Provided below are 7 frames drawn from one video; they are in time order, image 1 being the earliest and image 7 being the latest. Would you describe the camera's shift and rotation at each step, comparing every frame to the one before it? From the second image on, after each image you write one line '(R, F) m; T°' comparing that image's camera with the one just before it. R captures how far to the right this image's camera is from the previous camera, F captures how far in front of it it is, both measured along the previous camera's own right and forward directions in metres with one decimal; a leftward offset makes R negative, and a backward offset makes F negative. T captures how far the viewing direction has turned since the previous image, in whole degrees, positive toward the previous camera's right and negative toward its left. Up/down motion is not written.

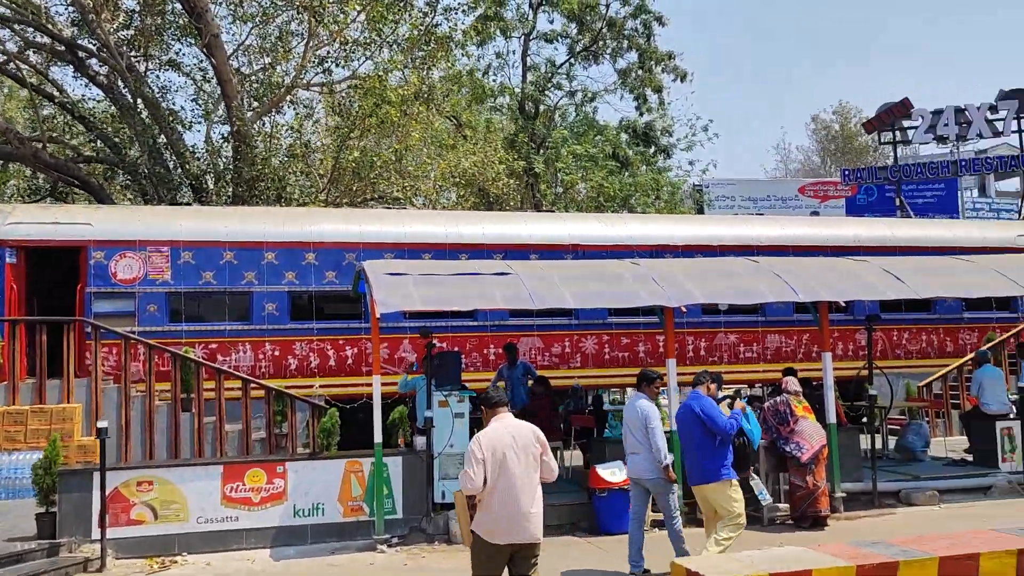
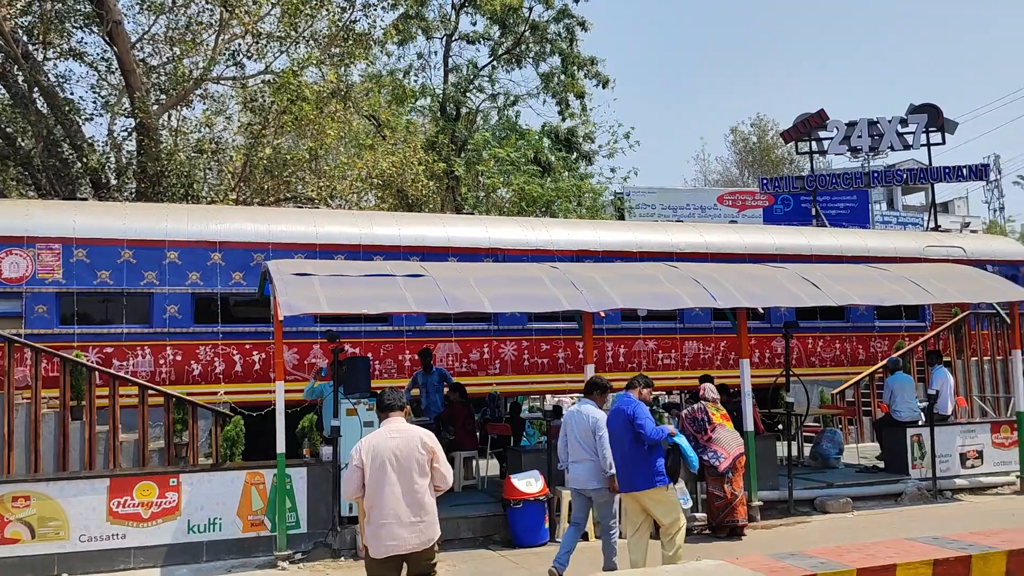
(+0.1, +0.3) m; +5°
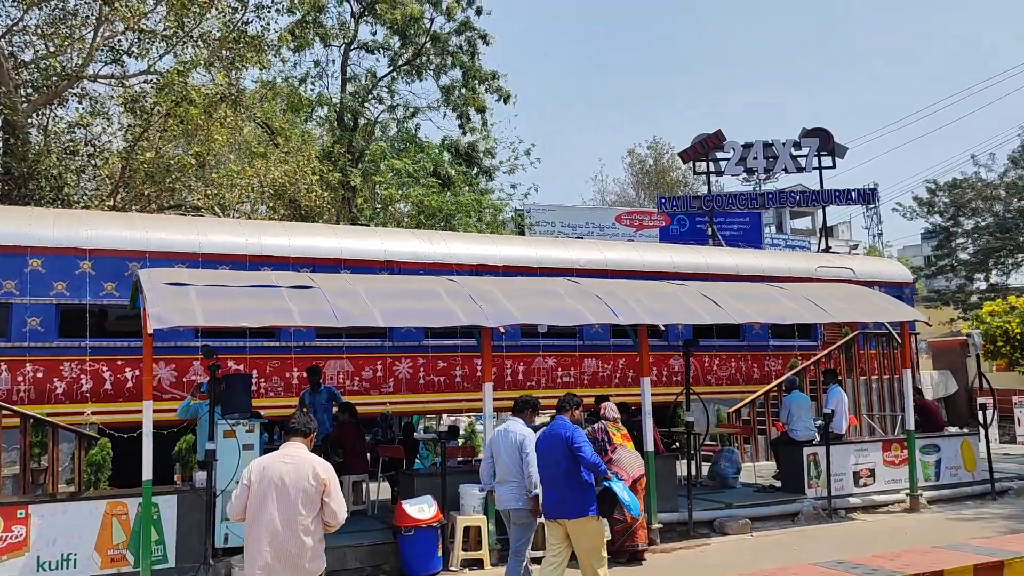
(0.0, +0.4) m; +6°
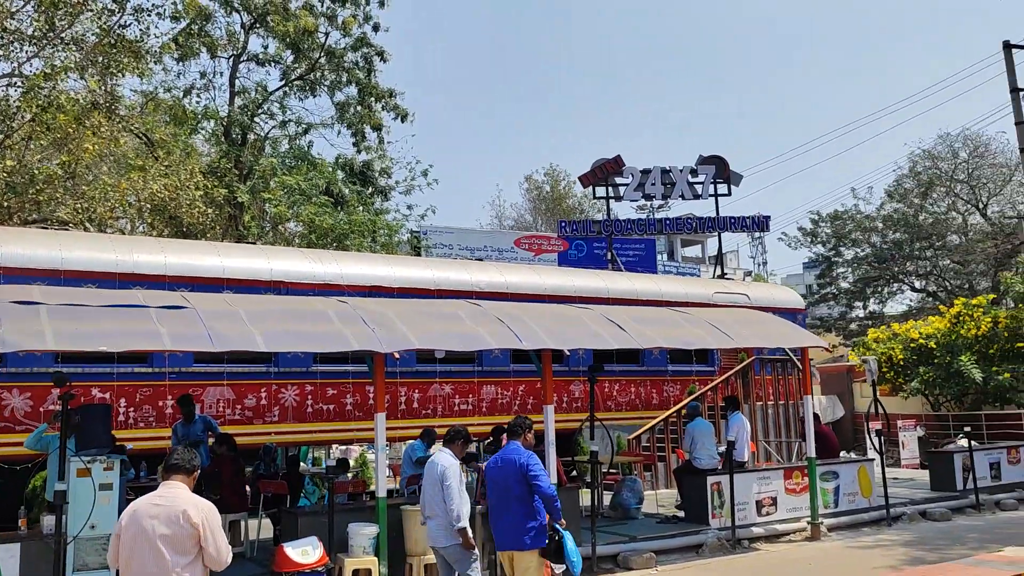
(0.0, +0.5) m; +7°
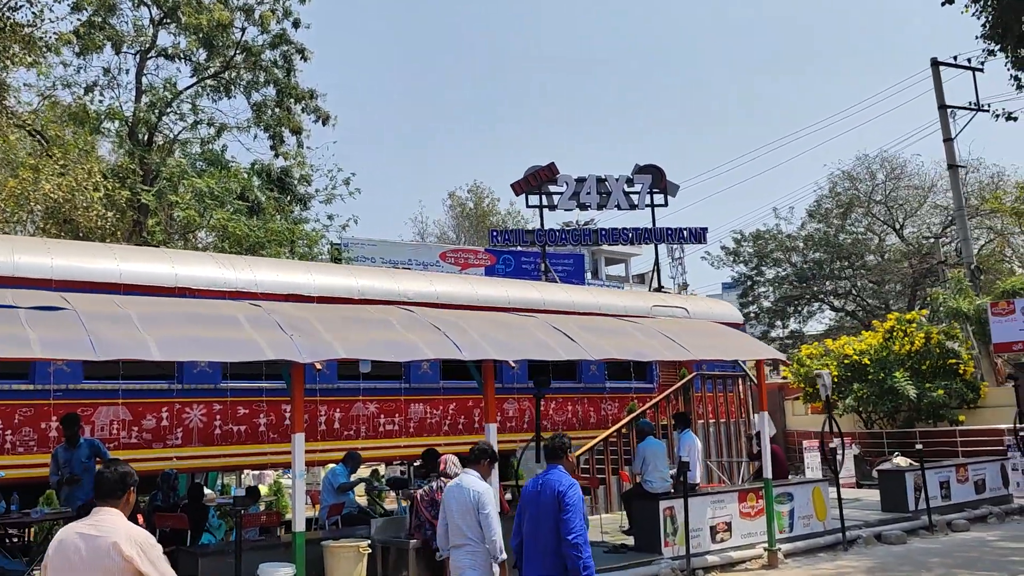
(-0.1, +0.9) m; +5°
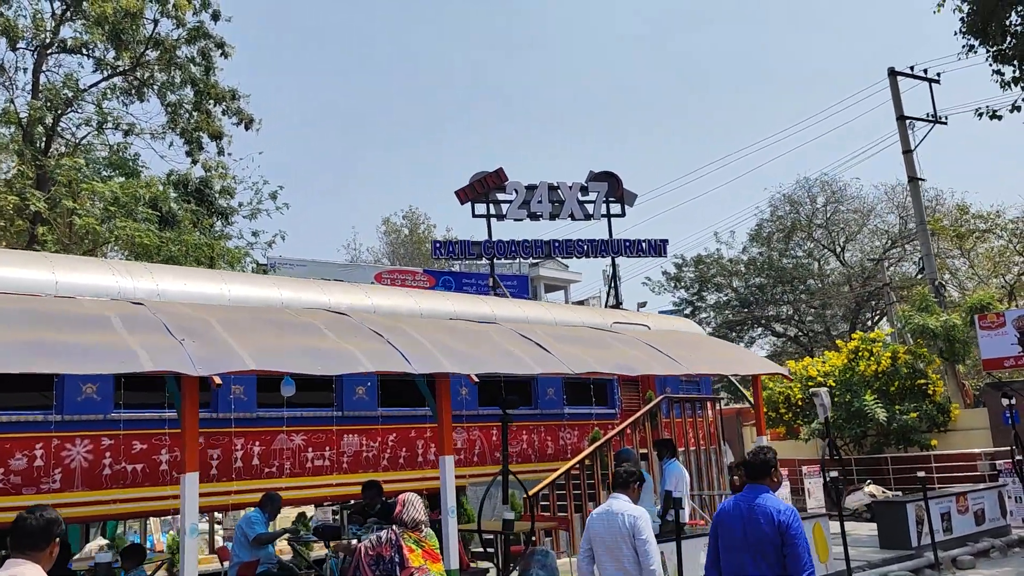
(-0.2, +1.5) m; +4°
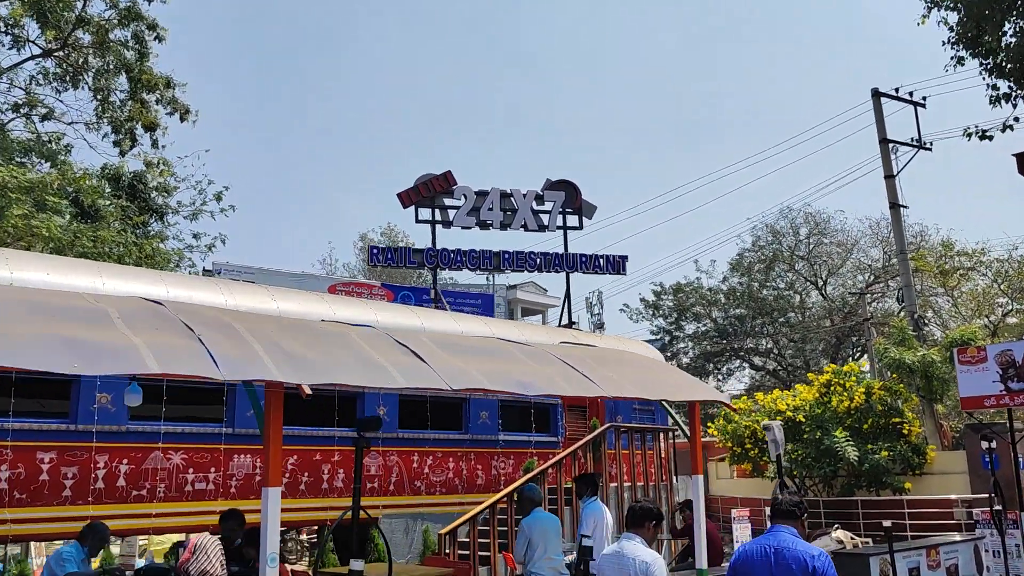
(+0.7, +1.2) m; +1°
